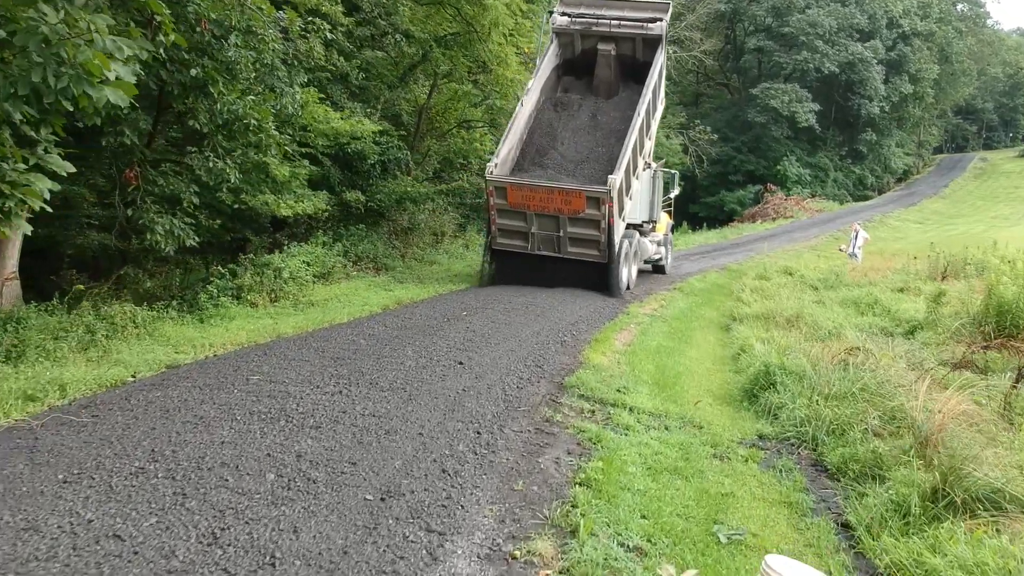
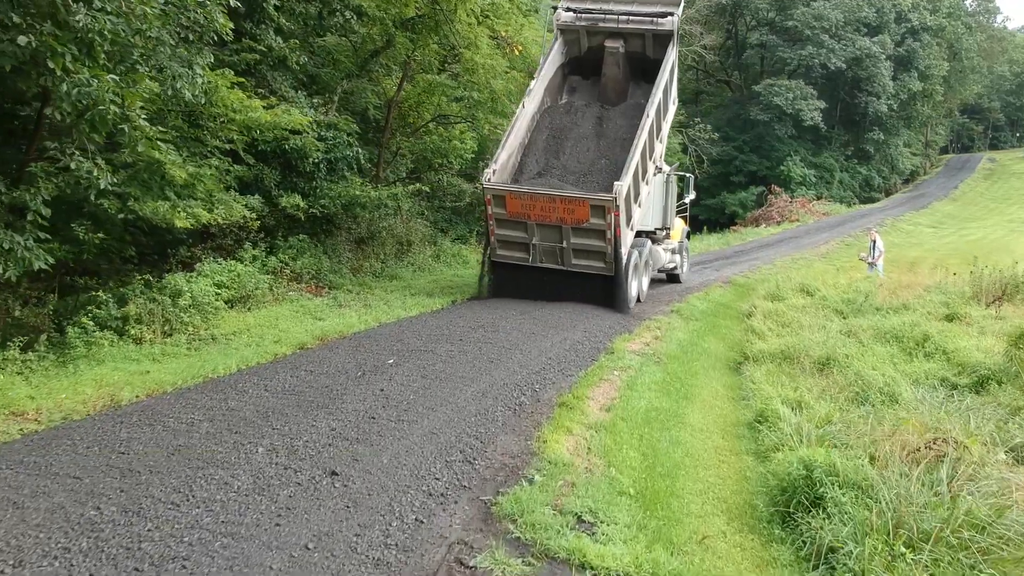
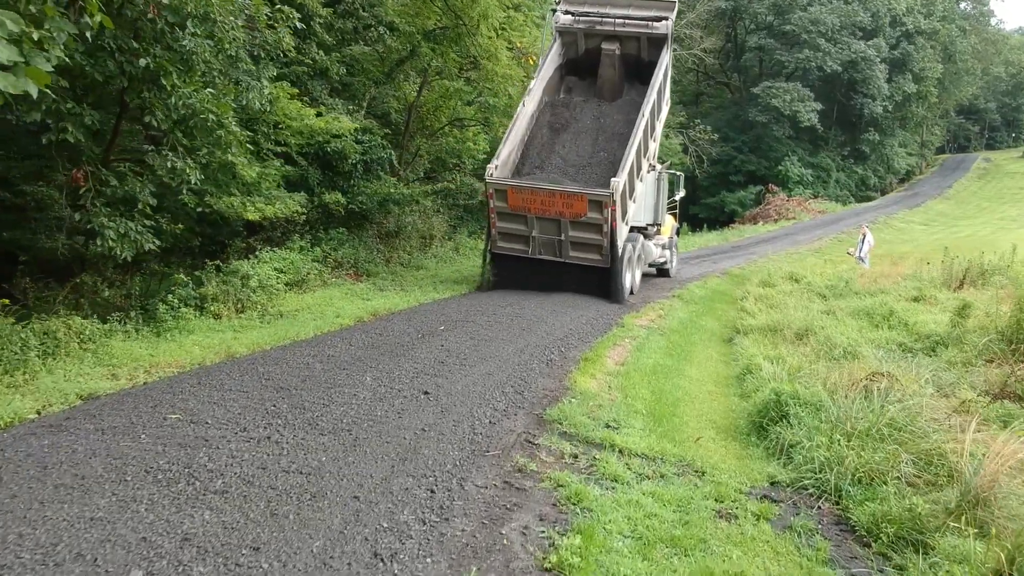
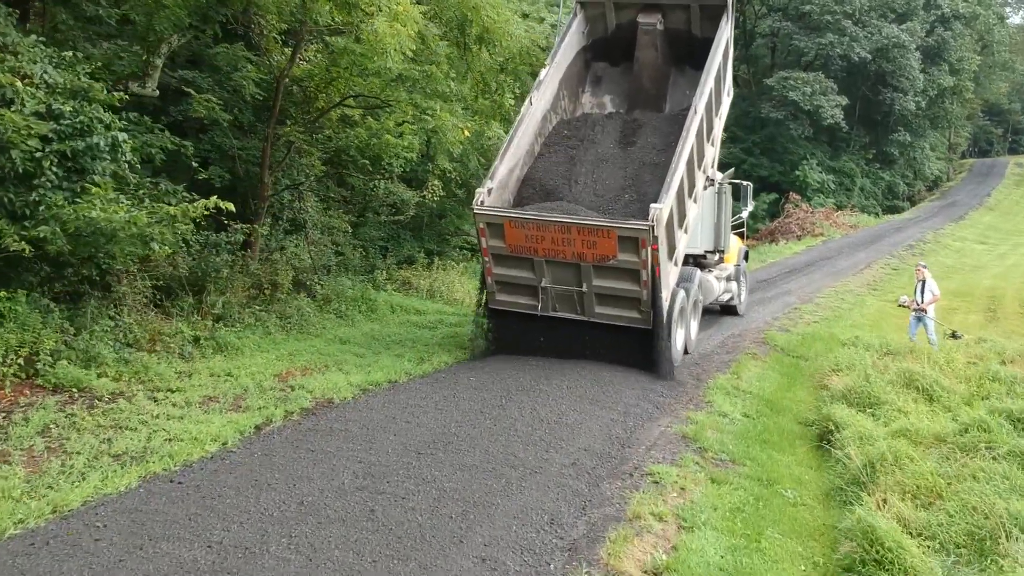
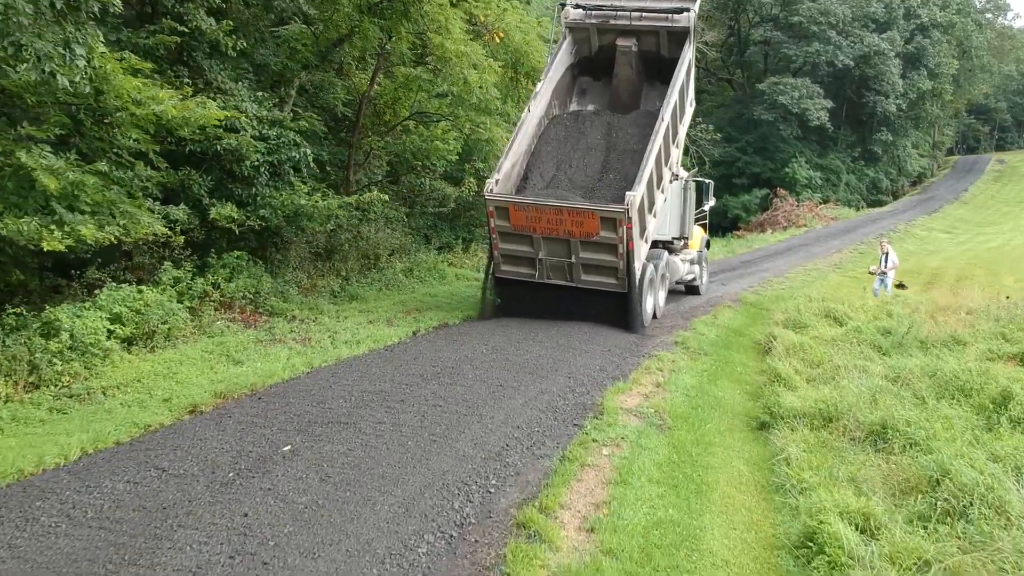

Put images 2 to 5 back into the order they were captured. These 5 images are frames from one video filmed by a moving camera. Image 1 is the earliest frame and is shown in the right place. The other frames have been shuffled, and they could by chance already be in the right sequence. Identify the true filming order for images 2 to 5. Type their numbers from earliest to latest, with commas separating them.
3, 2, 5, 4
